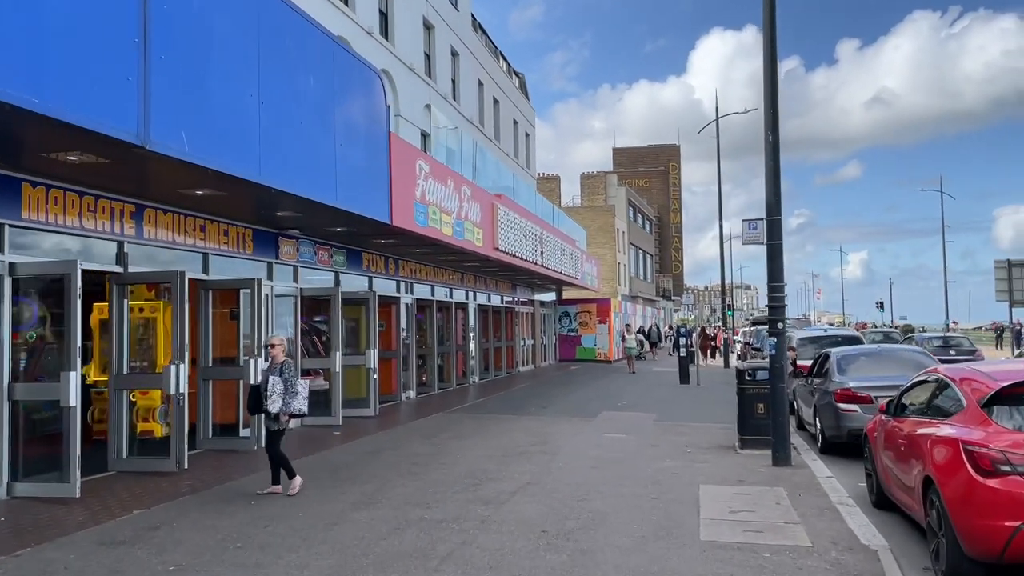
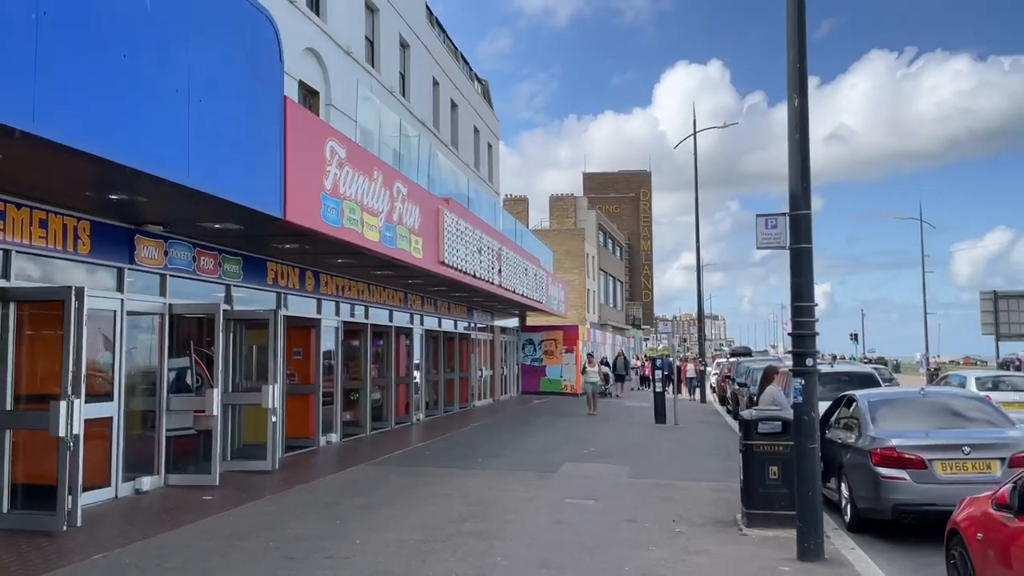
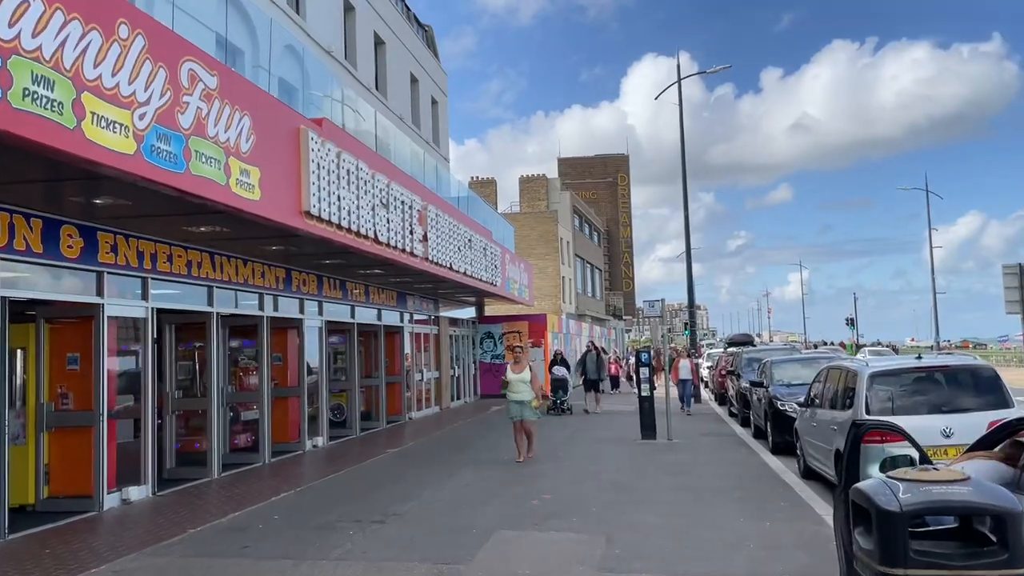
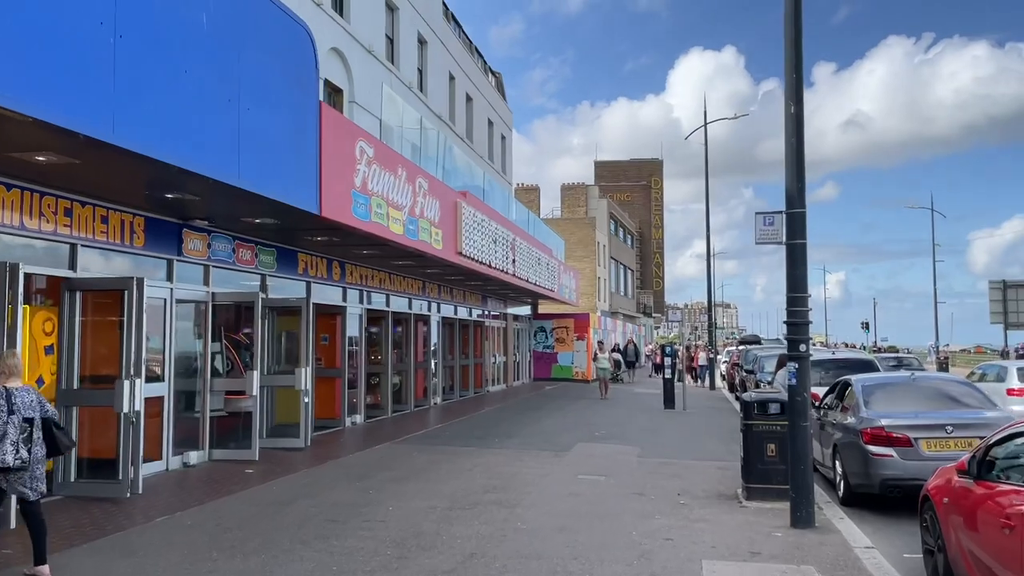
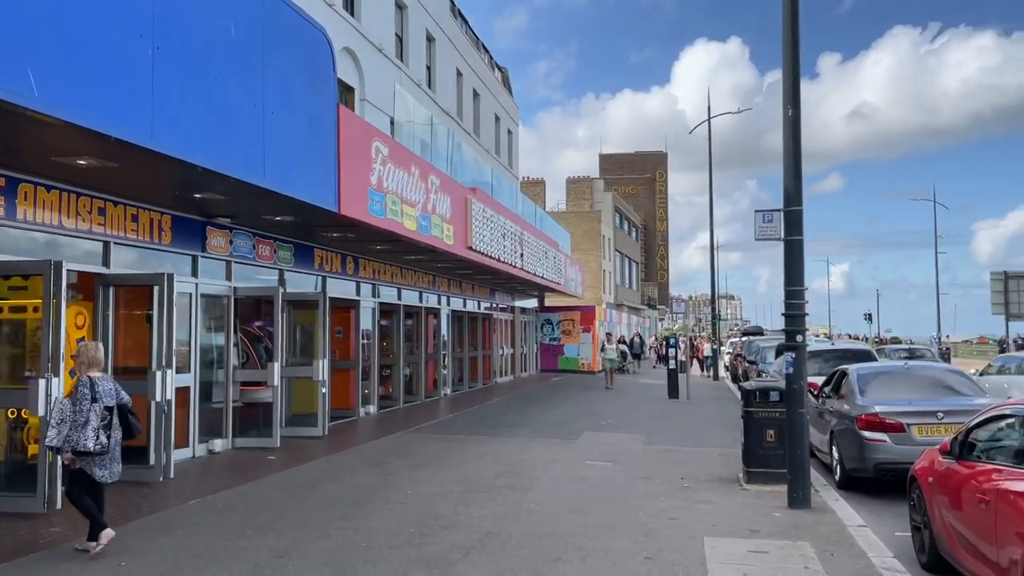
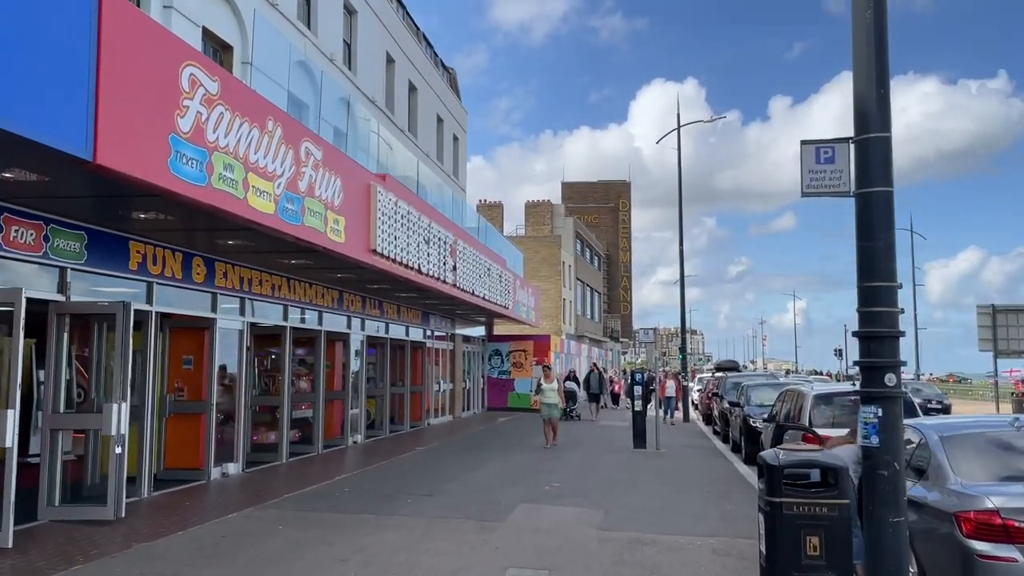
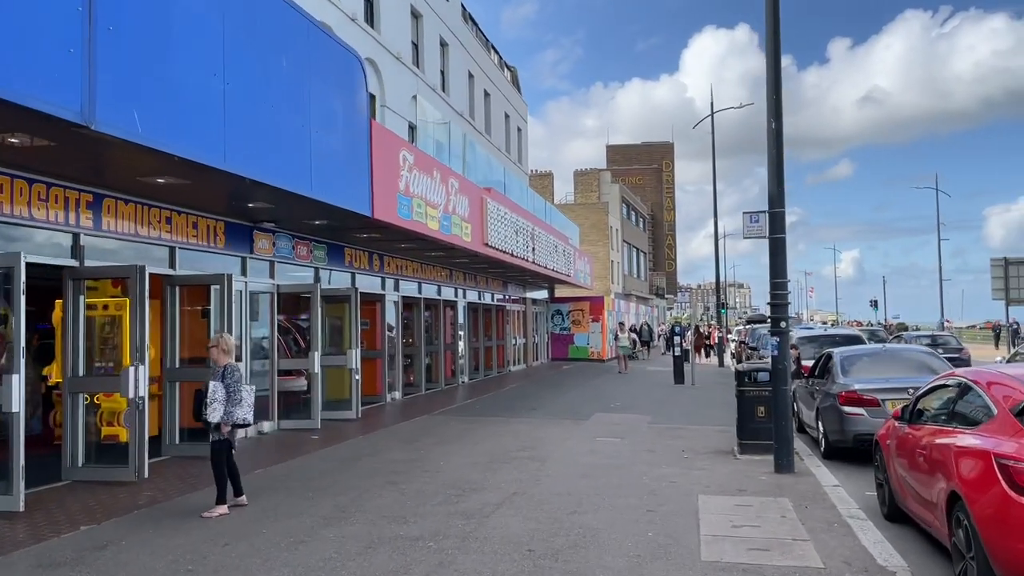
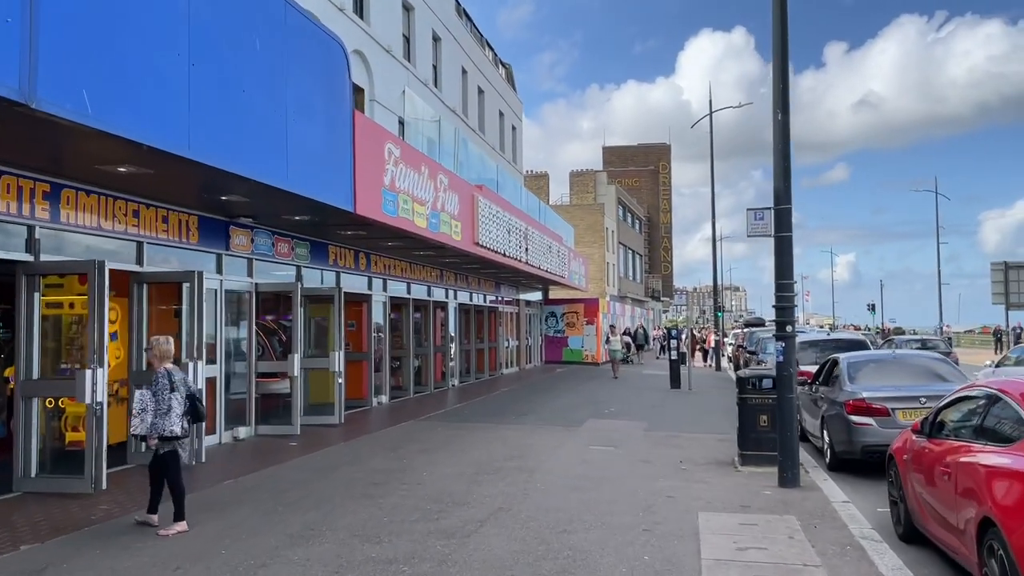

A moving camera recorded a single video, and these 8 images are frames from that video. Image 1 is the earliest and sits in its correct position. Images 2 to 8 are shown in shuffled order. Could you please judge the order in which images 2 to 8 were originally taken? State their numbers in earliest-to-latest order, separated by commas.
7, 8, 5, 4, 2, 6, 3
